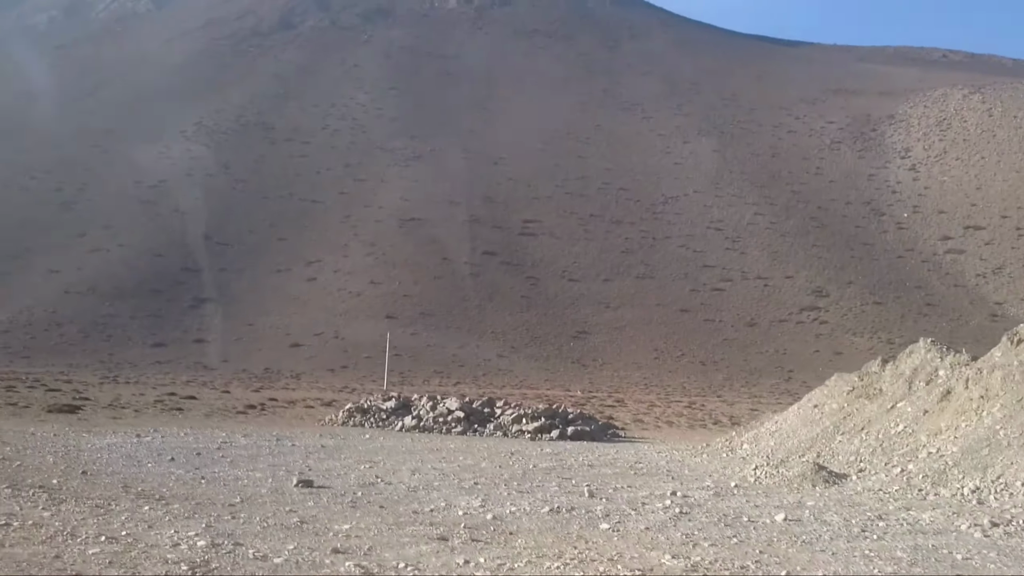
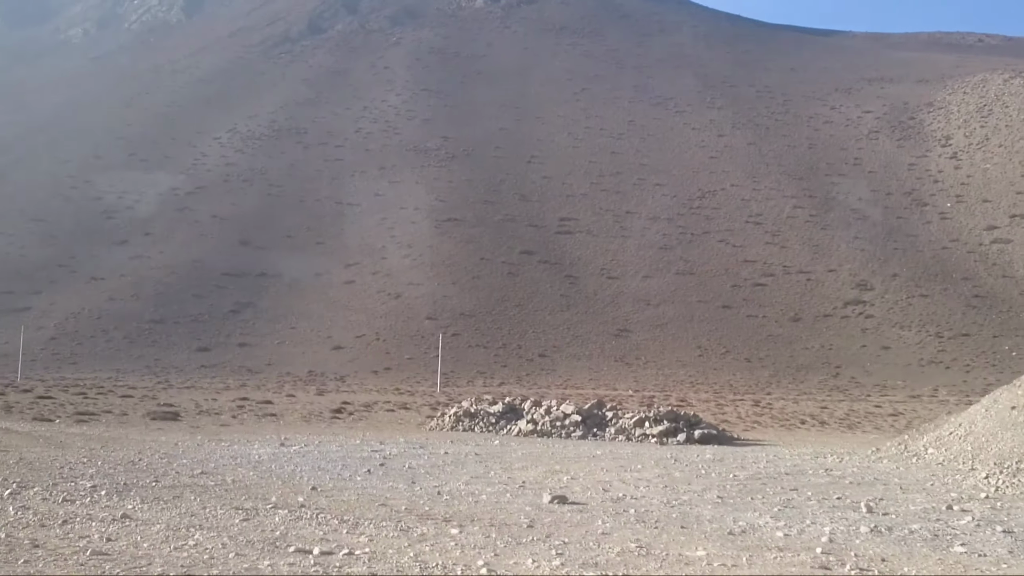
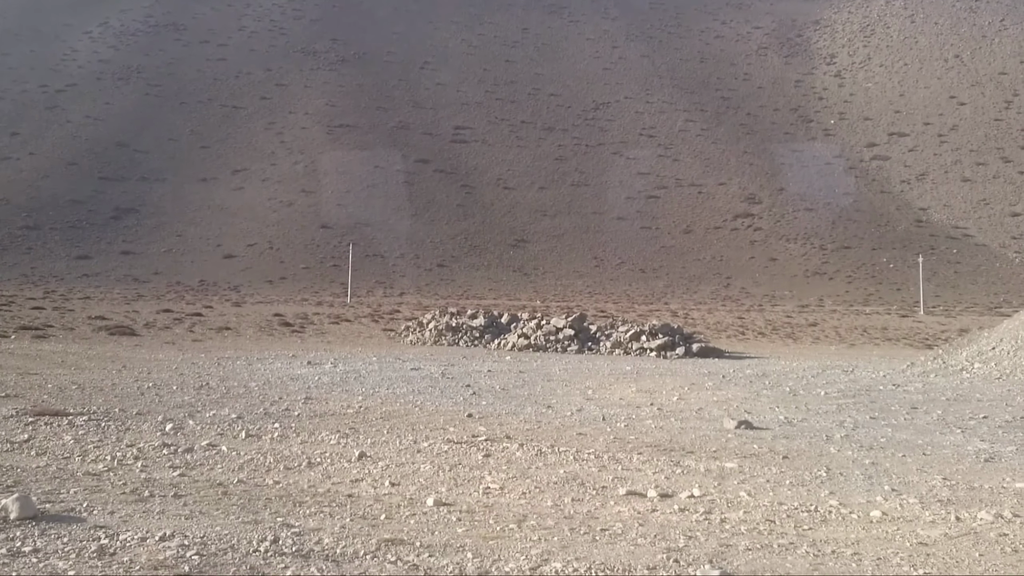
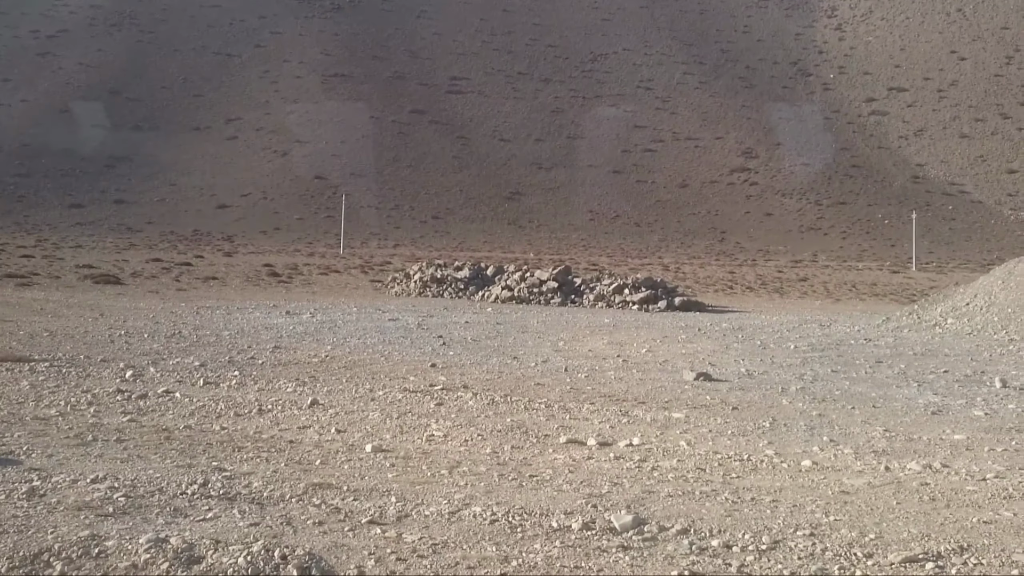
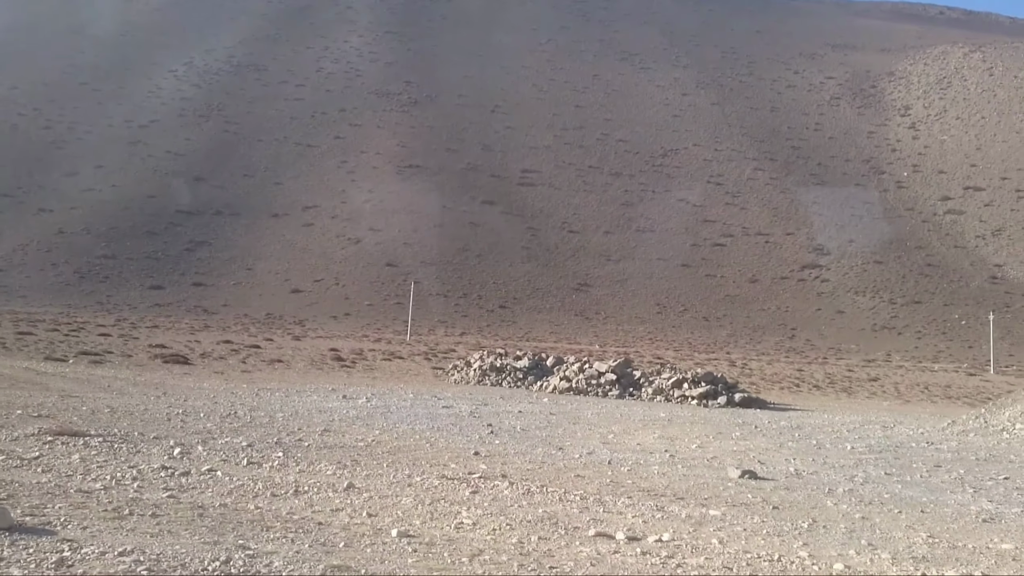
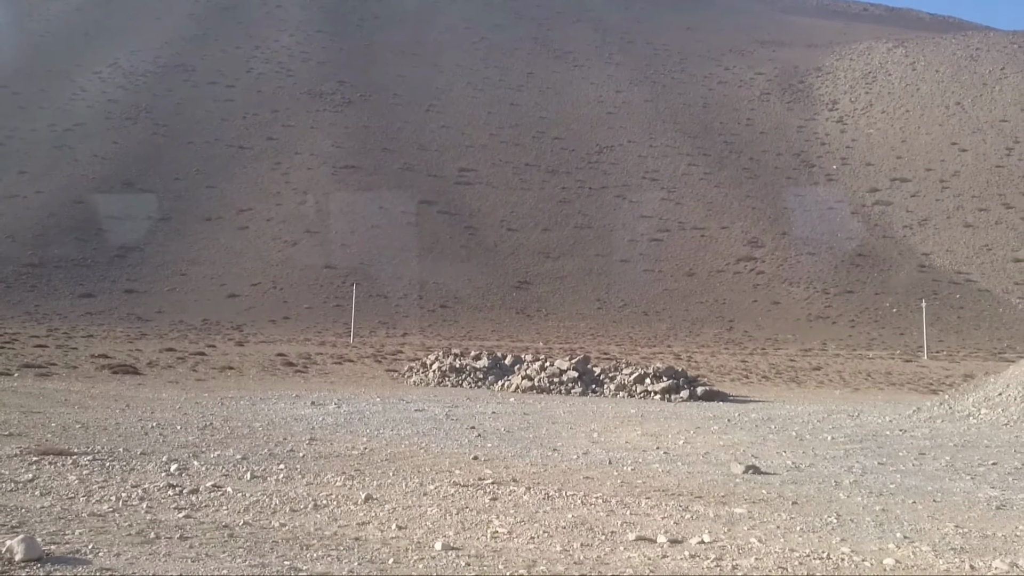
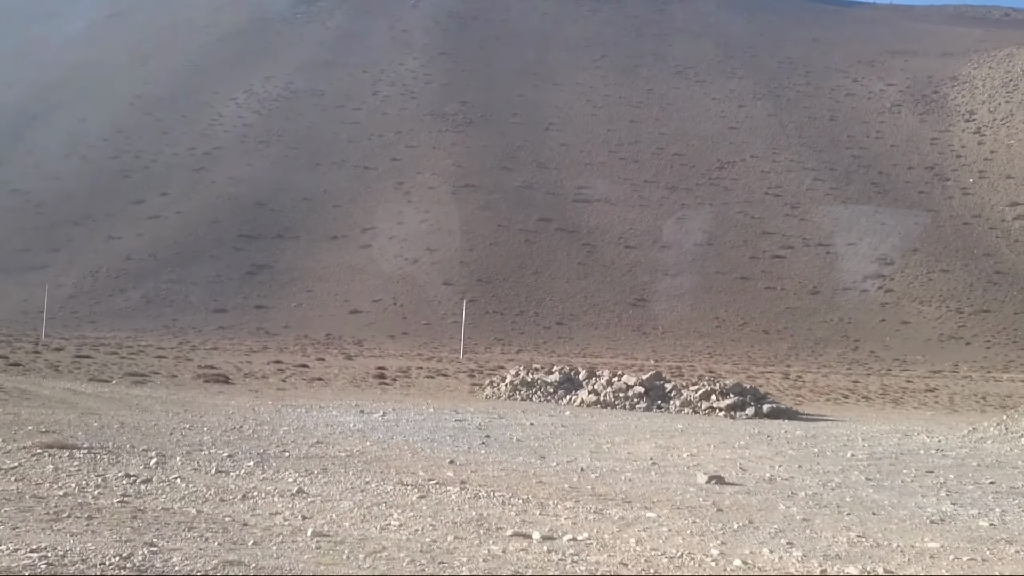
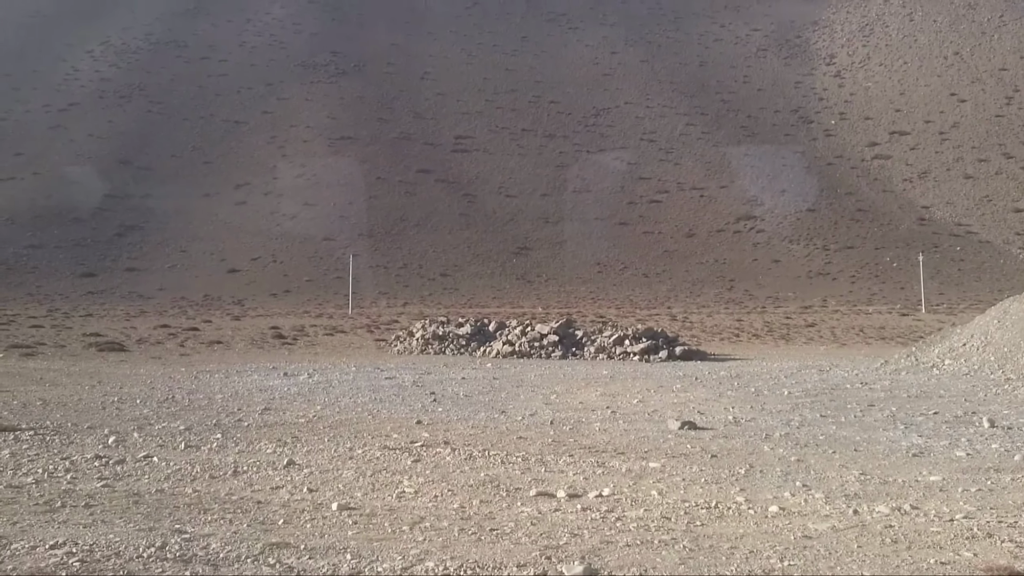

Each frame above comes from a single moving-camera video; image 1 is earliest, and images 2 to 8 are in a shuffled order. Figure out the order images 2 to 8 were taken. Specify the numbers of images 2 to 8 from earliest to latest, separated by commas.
2, 7, 5, 6, 3, 4, 8
